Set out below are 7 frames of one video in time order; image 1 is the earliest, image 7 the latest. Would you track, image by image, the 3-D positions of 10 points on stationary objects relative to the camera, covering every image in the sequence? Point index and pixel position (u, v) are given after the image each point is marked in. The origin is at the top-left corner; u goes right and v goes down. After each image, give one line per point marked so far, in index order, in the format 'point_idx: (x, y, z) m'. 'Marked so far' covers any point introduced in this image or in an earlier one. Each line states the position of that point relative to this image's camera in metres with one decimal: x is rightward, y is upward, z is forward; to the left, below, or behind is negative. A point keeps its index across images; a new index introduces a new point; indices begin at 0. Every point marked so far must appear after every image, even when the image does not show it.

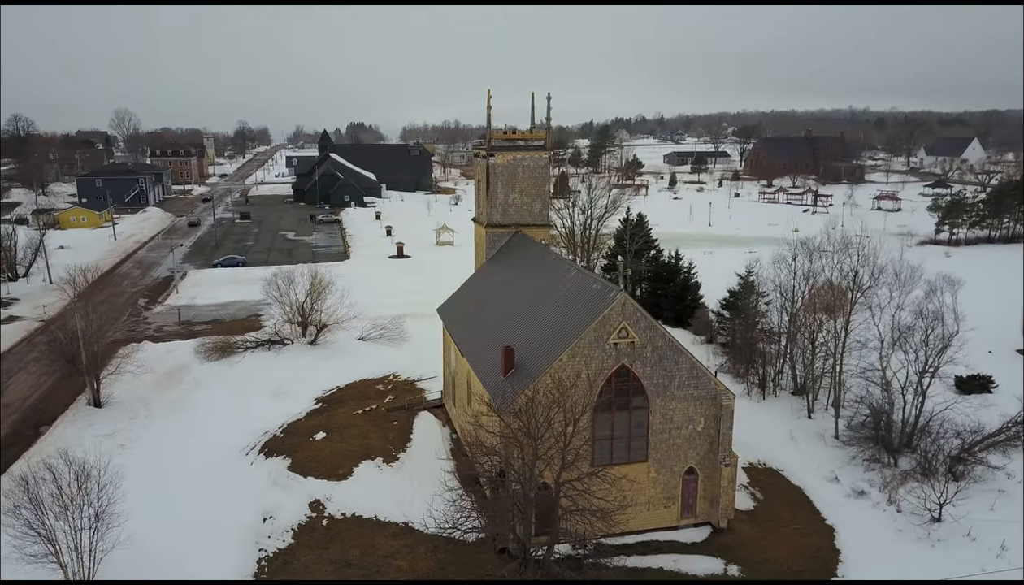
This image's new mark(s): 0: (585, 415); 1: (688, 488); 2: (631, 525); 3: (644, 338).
0: (+1.6, -2.8, +18.5) m
1: (+4.3, -4.8, +19.6) m
2: (+2.8, -5.6, +19.4) m
3: (+3.0, -1.0, +18.5) m
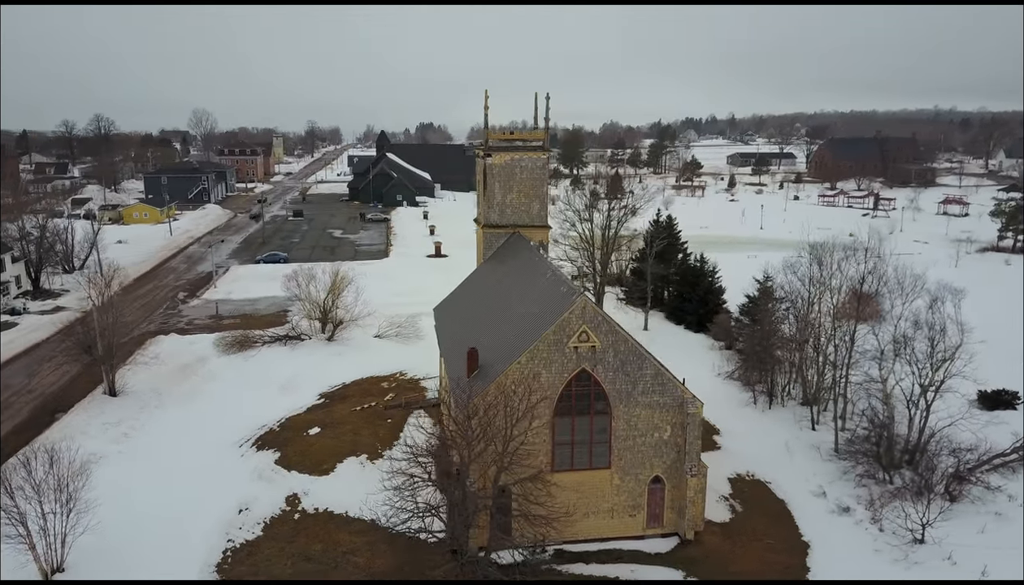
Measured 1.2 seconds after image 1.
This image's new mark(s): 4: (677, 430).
0: (+0.7, -2.8, +18.3) m
1: (+3.4, -4.9, +19.2) m
2: (+1.8, -5.7, +19.1) m
3: (+2.1, -1.1, +18.2) m
4: (+3.8, -3.2, +18.9) m
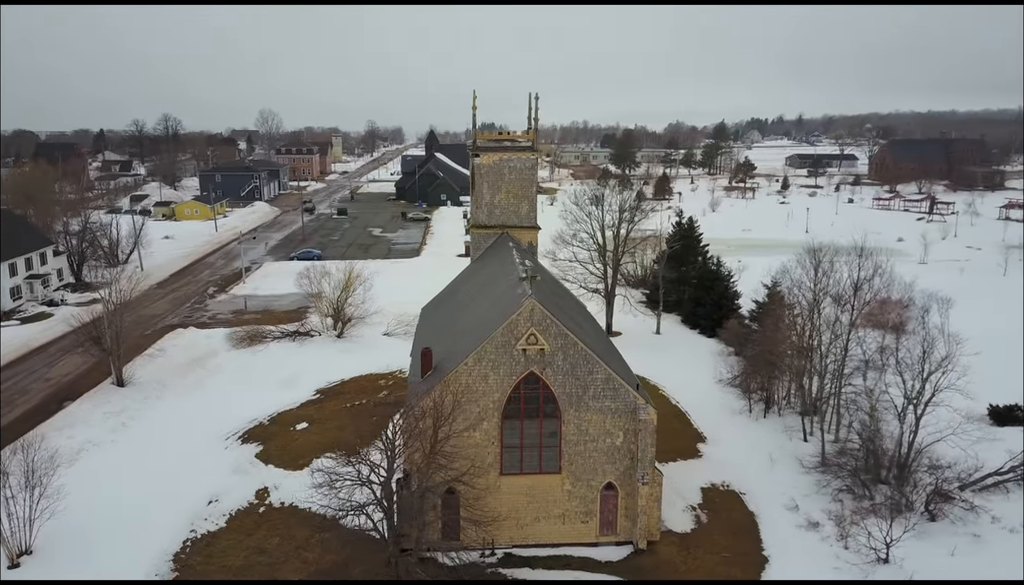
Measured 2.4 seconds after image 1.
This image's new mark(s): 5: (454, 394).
0: (-0.5, -2.9, +18.2) m
1: (+2.2, -4.9, +18.9) m
2: (+0.7, -5.7, +18.9) m
3: (+1.0, -1.2, +17.9) m
4: (+2.7, -3.3, +18.5) m
5: (-1.3, -2.3, +18.0) m
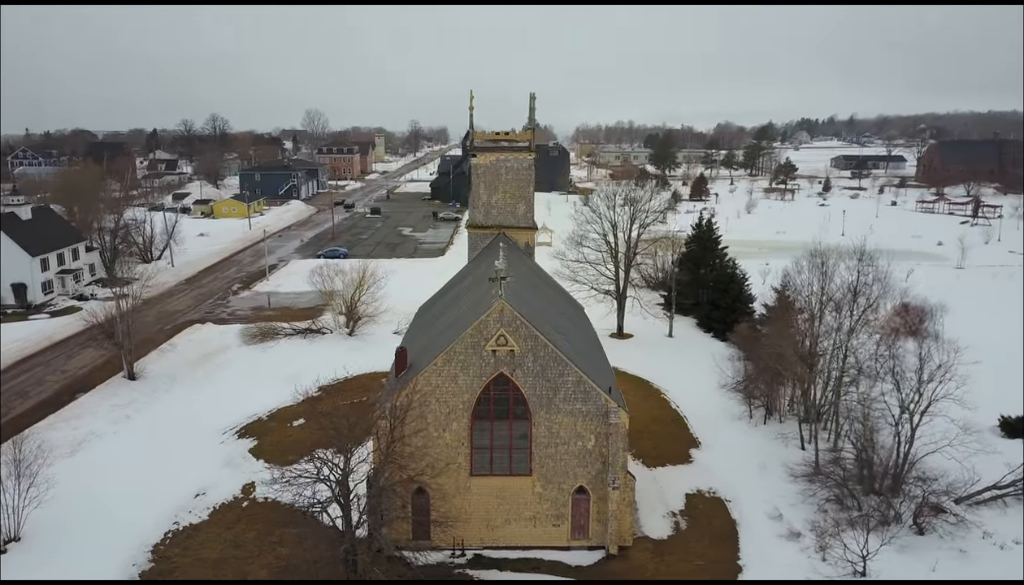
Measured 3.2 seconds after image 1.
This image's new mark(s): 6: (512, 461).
0: (-1.2, -2.9, +18.2) m
1: (+1.5, -5.0, +18.7) m
2: (0.0, -5.7, +18.8) m
3: (+0.3, -1.2, +17.8) m
4: (+2.0, -3.3, +18.3) m
5: (-2.0, -2.2, +18.0) m
6: (0.0, -3.8, +18.5) m
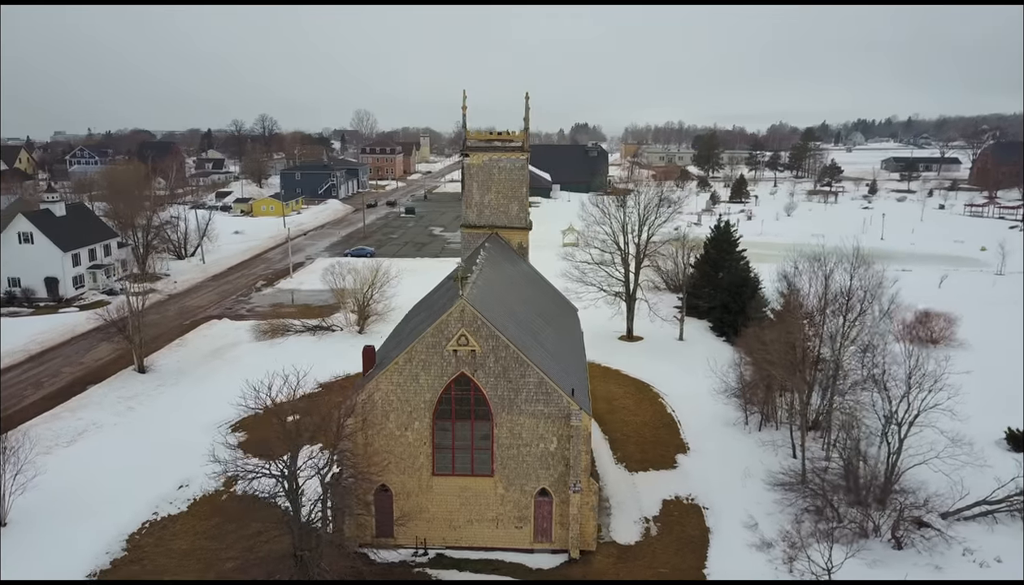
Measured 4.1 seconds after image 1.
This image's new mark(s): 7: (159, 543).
0: (-2.0, -2.8, +18.2) m
1: (+0.7, -5.0, +18.6) m
2: (-0.9, -5.7, +18.8) m
3: (-0.6, -1.2, +17.8) m
4: (+1.2, -3.4, +18.1) m
5: (-2.8, -2.2, +18.0) m
6: (-0.9, -3.8, +18.4) m
7: (-8.5, -6.1, +19.6) m
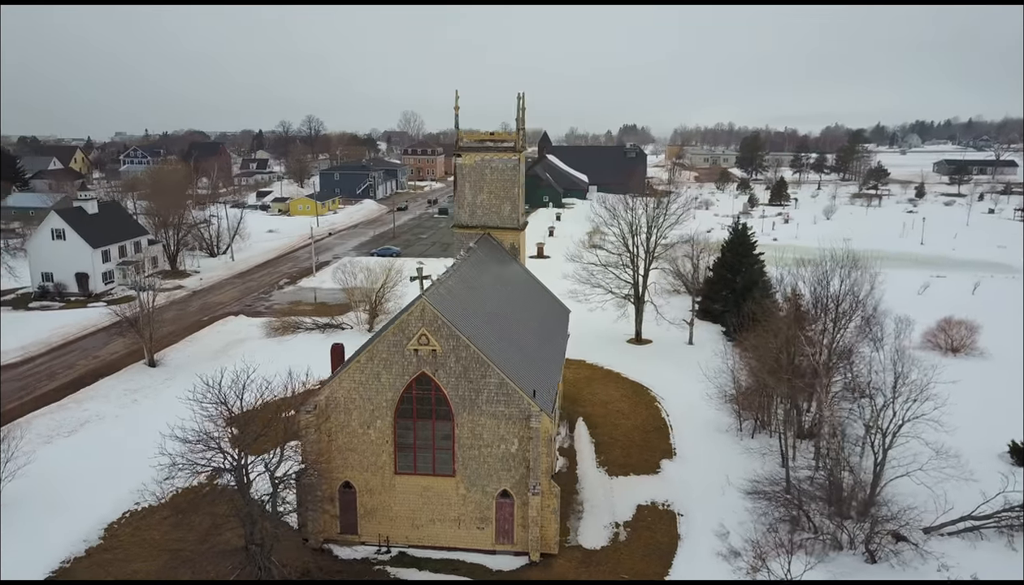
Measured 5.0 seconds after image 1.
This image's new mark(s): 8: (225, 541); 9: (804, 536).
0: (-2.9, -2.8, +18.3) m
1: (-0.2, -5.0, +18.5) m
2: (-1.8, -5.7, +18.8) m
3: (-1.4, -1.2, +17.8) m
4: (+0.3, -3.4, +18.0) m
5: (-3.7, -2.2, +18.2) m
6: (-1.7, -3.8, +18.4) m
7: (-9.3, -6.0, +20.0) m
8: (-6.7, -5.9, +19.3) m
9: (+6.9, -5.7, +19.1) m
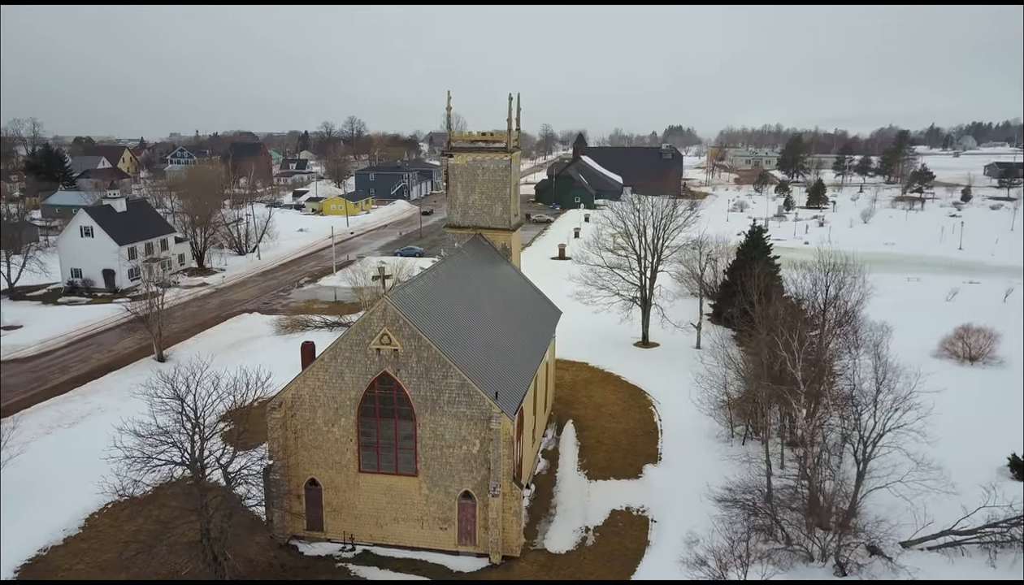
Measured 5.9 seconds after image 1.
0: (-3.7, -2.8, +18.4) m
1: (-1.1, -5.0, +18.4) m
2: (-2.6, -5.7, +18.8) m
3: (-2.3, -1.2, +17.8) m
4: (-0.6, -3.4, +17.9) m
5: (-4.5, -2.2, +18.3) m
6: (-2.6, -3.8, +18.4) m
7: (-10.1, -5.9, +20.5) m
8: (-7.5, -5.9, +19.6) m
9: (+6.1, -5.8, +18.7) m
